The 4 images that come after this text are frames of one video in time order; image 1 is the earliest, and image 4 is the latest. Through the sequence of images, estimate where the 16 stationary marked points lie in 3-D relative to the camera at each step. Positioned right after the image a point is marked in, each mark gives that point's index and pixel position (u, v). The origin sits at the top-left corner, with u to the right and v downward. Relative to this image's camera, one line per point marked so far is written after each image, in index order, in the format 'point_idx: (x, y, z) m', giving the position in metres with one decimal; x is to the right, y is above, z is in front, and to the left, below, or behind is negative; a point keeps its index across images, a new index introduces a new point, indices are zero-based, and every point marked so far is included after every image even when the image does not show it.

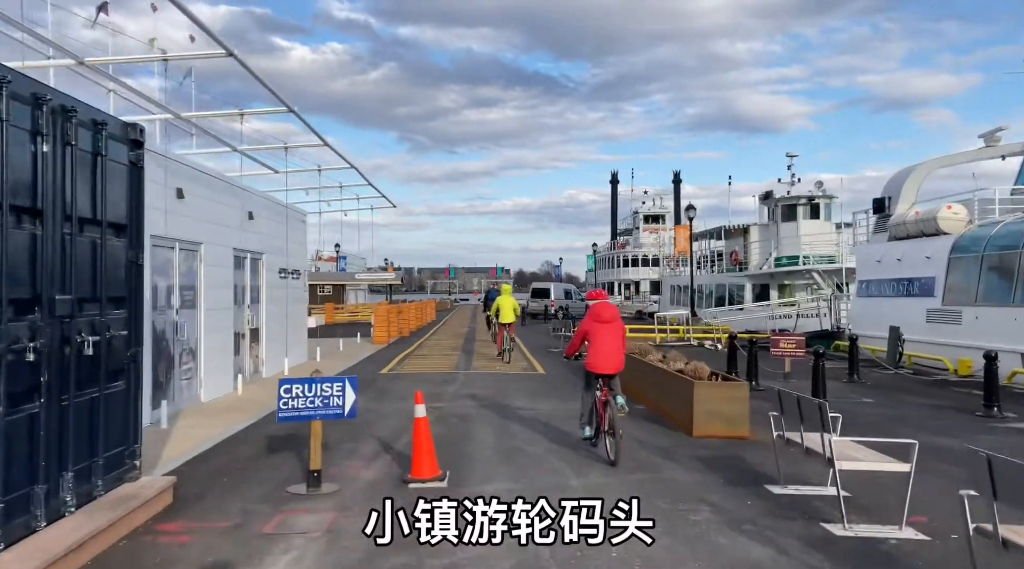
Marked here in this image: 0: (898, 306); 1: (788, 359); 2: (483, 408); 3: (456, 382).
0: (+11.1, -0.6, +18.8) m
1: (+6.3, -1.7, +14.9) m
2: (-0.5, -2.0, +10.8) m
3: (-1.2, -2.0, +13.9) m
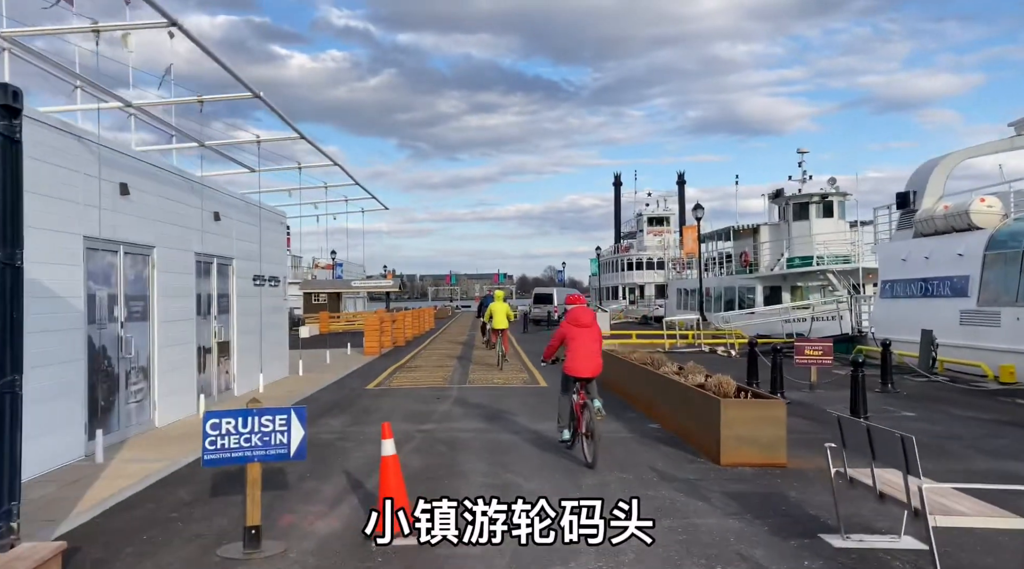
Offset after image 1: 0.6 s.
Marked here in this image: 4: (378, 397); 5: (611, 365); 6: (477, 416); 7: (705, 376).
0: (+11.0, -0.6, +17.4) m
1: (+6.2, -1.7, +13.6) m
2: (-0.6, -2.1, +9.5) m
3: (-1.2, -2.1, +12.6) m
4: (-2.6, -2.1, +12.5) m
5: (+2.0, -1.7, +13.6) m
6: (-0.6, -2.1, +10.9) m
7: (+2.7, -1.3, +9.3) m
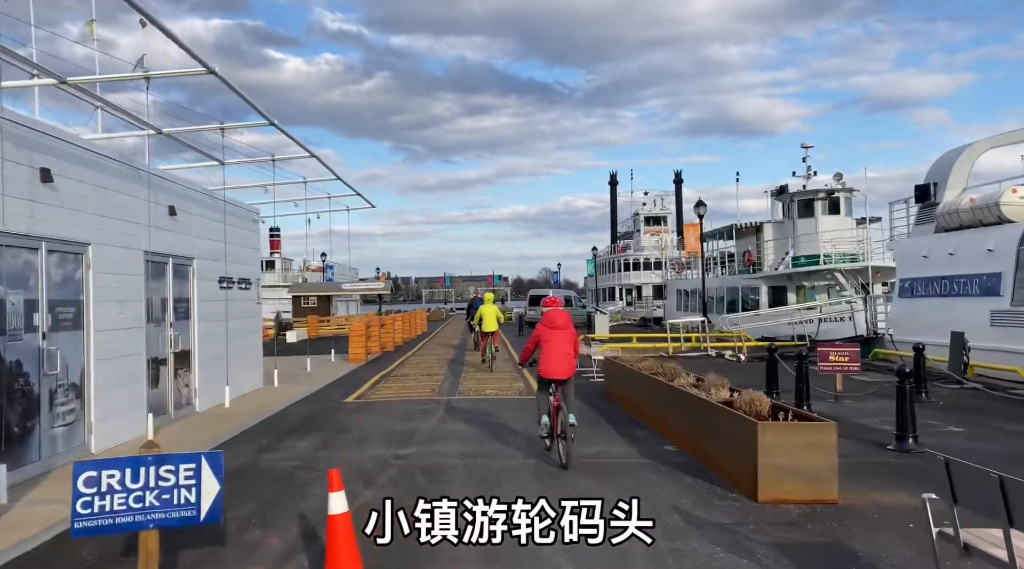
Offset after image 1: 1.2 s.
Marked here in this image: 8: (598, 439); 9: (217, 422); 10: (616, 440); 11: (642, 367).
0: (+10.9, -0.6, +16.2) m
1: (+6.1, -1.7, +12.4) m
2: (-0.6, -2.1, +8.2) m
3: (-1.3, -2.2, +11.3) m
4: (-2.6, -2.2, +11.2) m
5: (+1.9, -1.7, +12.3) m
6: (-0.7, -2.2, +9.6) m
7: (+2.7, -1.3, +8.0) m
8: (+1.2, -2.1, +9.1) m
9: (-4.7, -2.2, +10.5) m
10: (+1.4, -2.1, +9.1) m
11: (+2.2, -1.4, +10.8) m
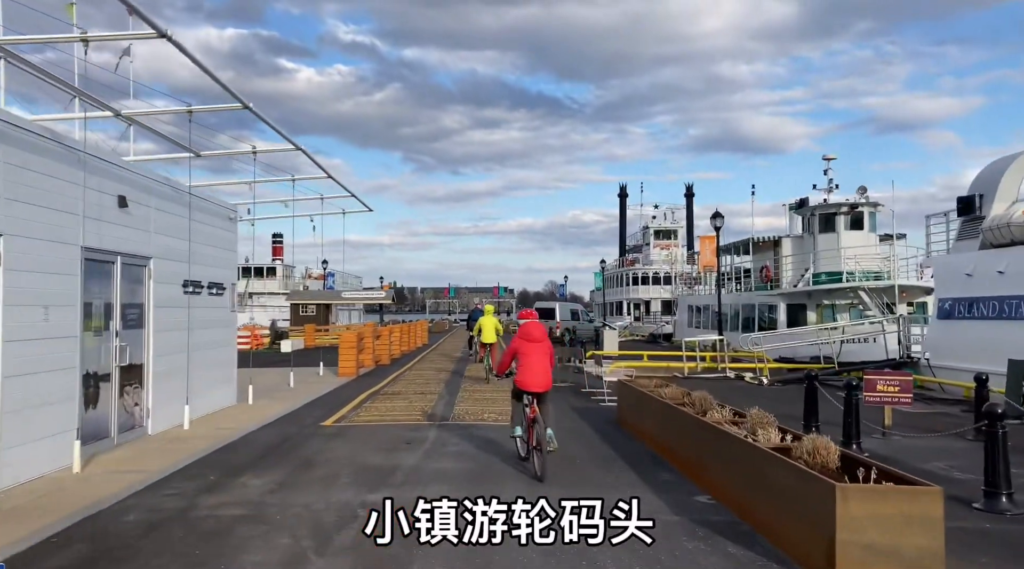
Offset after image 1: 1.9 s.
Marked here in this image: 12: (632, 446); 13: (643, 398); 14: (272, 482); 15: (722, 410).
0: (+11.0, -1.0, +14.6) m
1: (+6.2, -2.0, +10.8) m
2: (-0.7, -2.2, +6.7) m
3: (-1.3, -2.3, +9.8) m
4: (-2.6, -2.3, +9.7) m
5: (+2.0, -1.9, +10.8) m
6: (-0.7, -2.3, +8.1) m
7: (+2.6, -1.4, +6.5) m
8: (+1.2, -2.3, +7.6) m
9: (-4.7, -2.2, +9.0) m
10: (+1.4, -2.3, +7.6) m
11: (+2.2, -1.6, +9.3) m
12: (+1.7, -2.4, +9.5) m
13: (+2.0, -1.7, +10.0) m
14: (-2.6, -2.1, +7.0) m
15: (+2.5, -1.5, +7.8) m
